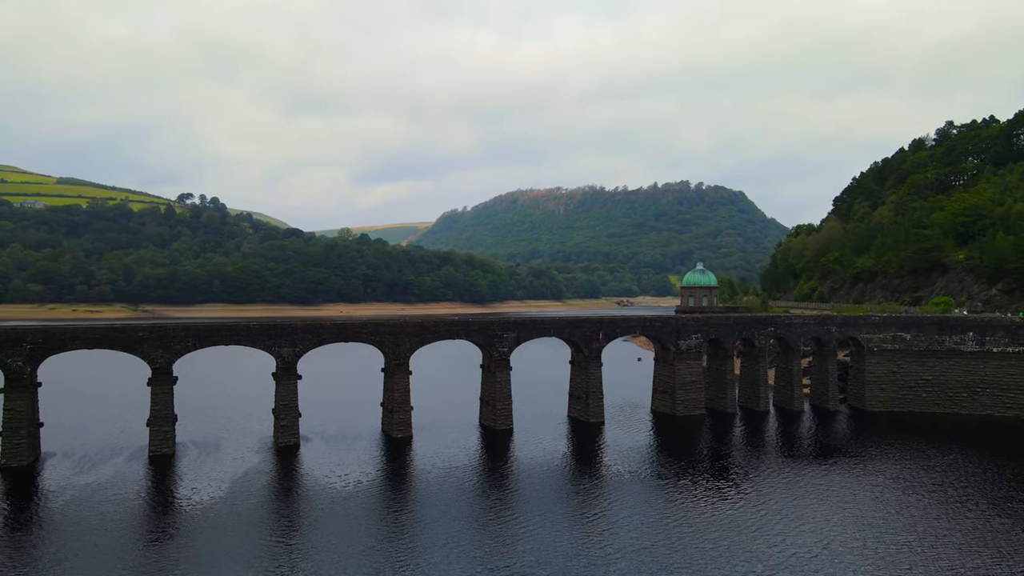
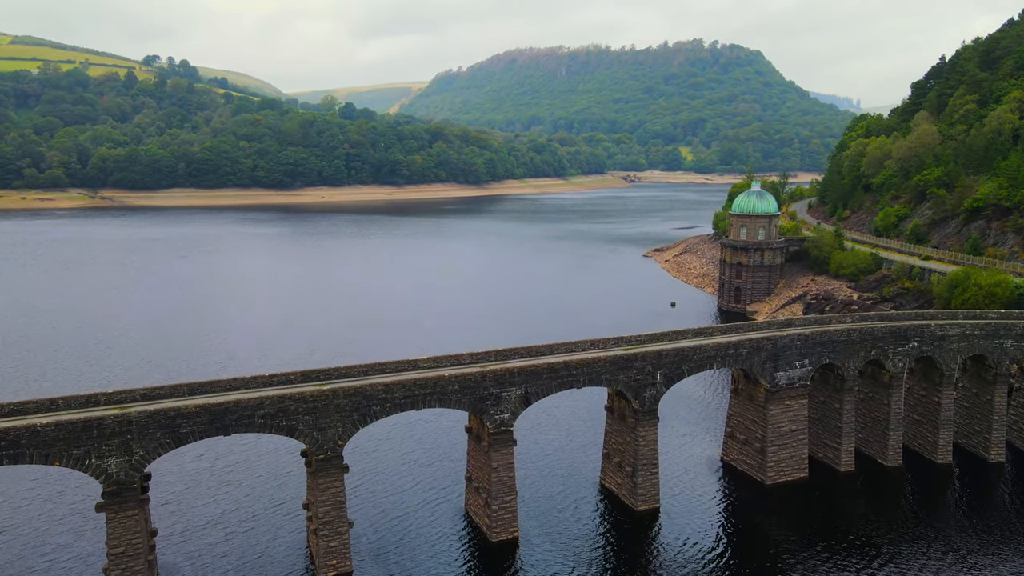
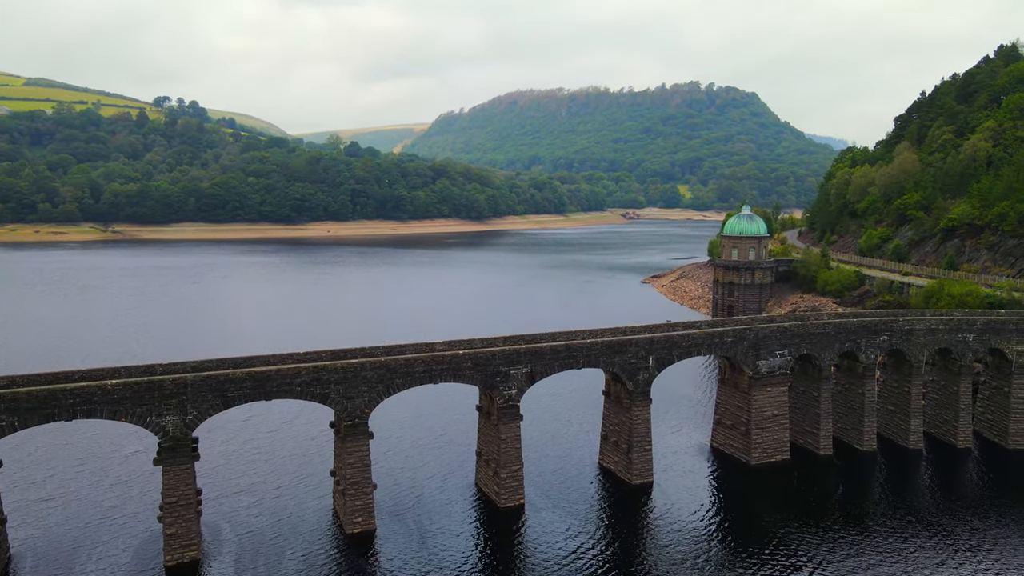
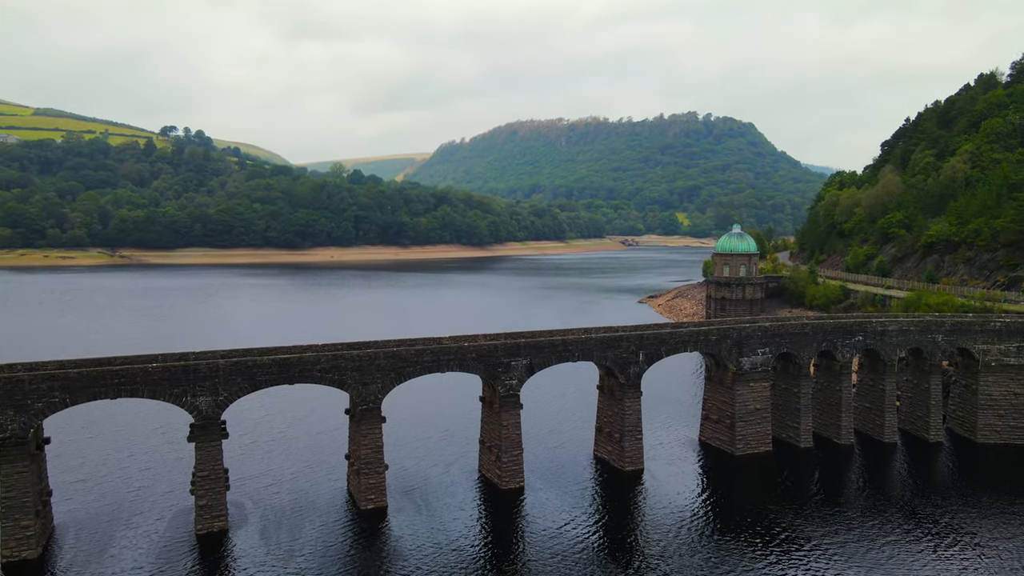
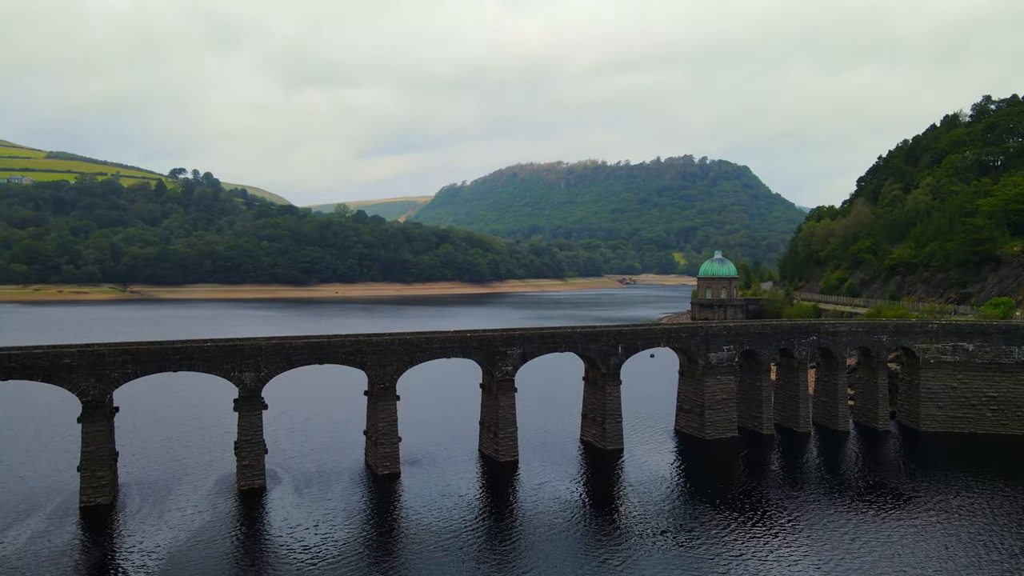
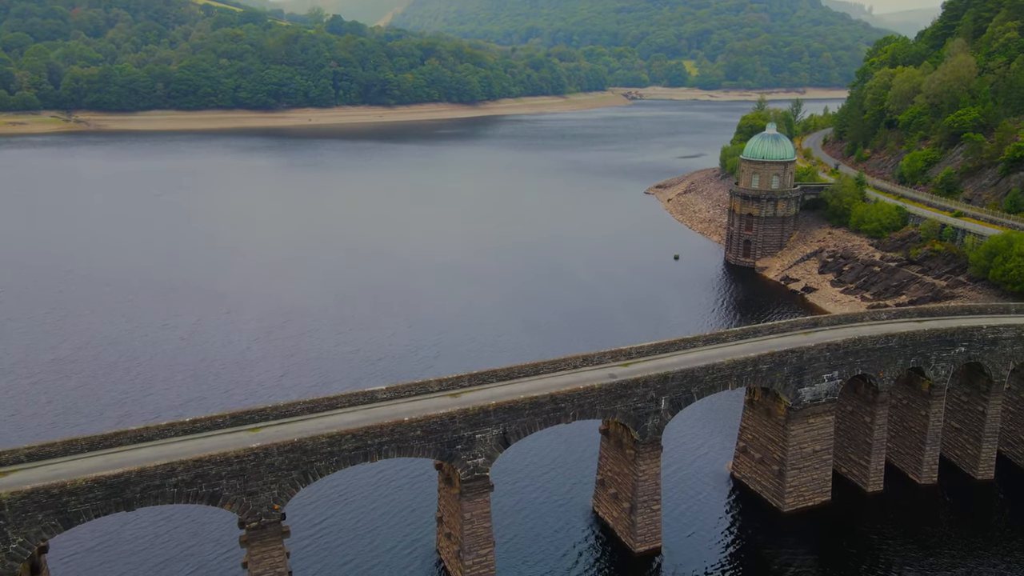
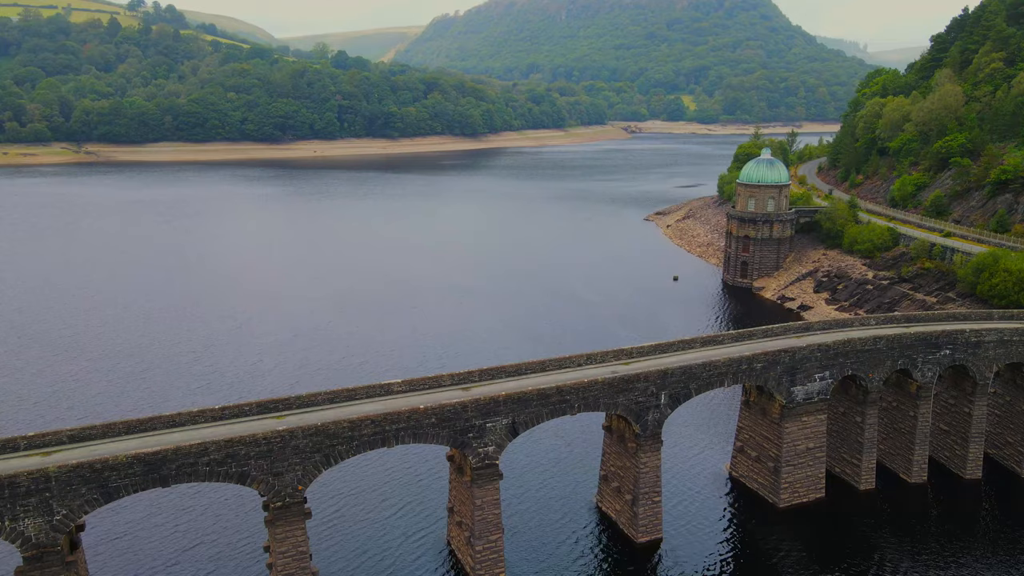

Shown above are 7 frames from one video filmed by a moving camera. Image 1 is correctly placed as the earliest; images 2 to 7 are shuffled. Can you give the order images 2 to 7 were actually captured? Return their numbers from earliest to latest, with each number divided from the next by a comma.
5, 4, 3, 2, 7, 6
